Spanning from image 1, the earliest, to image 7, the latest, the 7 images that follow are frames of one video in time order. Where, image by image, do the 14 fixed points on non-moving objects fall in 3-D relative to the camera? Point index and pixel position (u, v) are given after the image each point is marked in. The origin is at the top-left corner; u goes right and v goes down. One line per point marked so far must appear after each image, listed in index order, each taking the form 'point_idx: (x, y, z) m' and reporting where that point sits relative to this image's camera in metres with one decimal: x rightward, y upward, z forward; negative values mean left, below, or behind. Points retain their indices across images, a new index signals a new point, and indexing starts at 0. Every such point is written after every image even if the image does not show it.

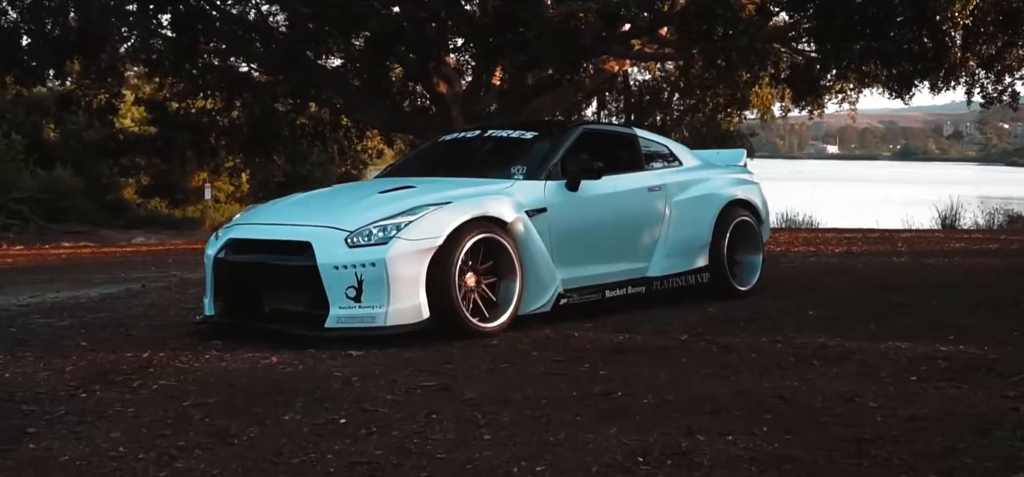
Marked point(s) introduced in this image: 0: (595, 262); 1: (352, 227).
0: (+0.6, -0.2, +7.2) m
1: (-0.9, +0.1, +6.1) m
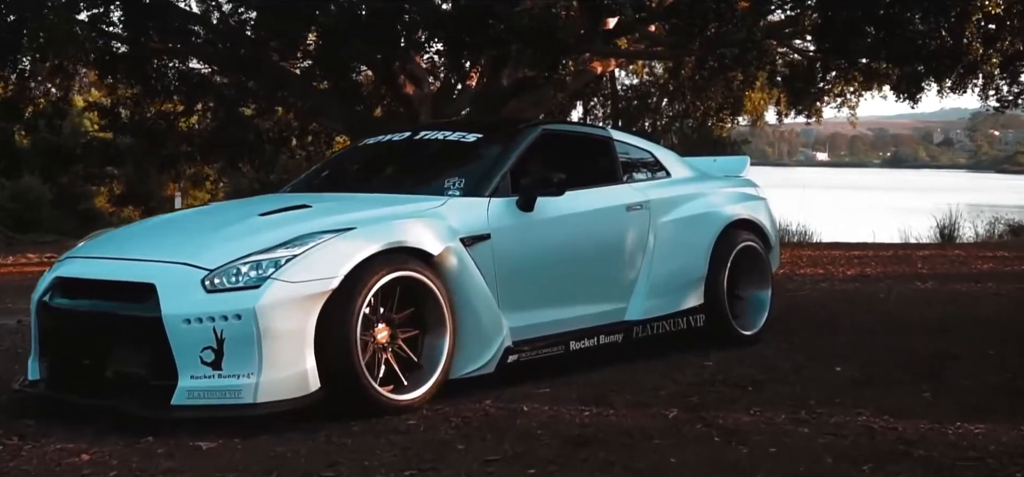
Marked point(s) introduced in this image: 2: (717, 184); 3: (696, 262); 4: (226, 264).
0: (+0.2, -0.3, +5.5) m
1: (-1.2, -0.1, +4.4) m
2: (+1.3, +0.3, +6.7) m
3: (+1.1, -0.1, +6.3) m
4: (-1.2, -0.1, +4.4) m
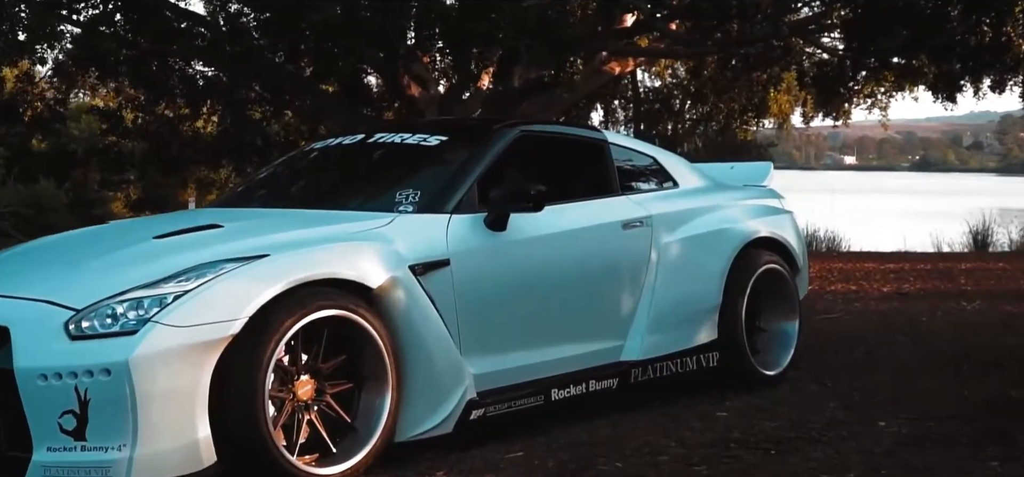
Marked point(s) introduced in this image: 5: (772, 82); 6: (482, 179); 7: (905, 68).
0: (+0.1, -0.4, +4.5) m
1: (-1.4, -0.2, +3.5) m
2: (+1.2, +0.2, +5.7) m
3: (+1.0, -0.2, +5.3) m
4: (-1.3, -0.2, +3.4) m
5: (+4.7, +2.8, +19.5) m
6: (-0.1, +0.3, +4.6) m
7: (+5.8, +2.5, +15.8) m
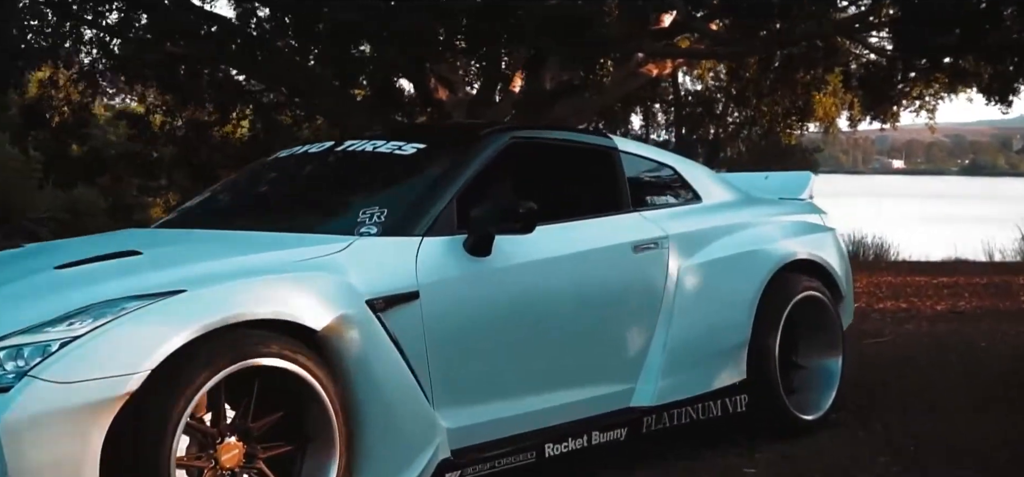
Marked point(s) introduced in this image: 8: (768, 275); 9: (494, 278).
0: (0.0, -0.5, +3.8) m
1: (-1.5, -0.3, +2.8) m
2: (+1.2, +0.1, +5.0) m
3: (+0.9, -0.3, +4.5) m
4: (-1.4, -0.3, +2.8) m
5: (+5.3, +2.7, +18.6) m
6: (-0.2, +0.2, +3.9) m
7: (+6.2, +2.4, +14.9) m
8: (+1.1, -0.2, +4.7) m
9: (-0.1, -0.1, +3.7) m
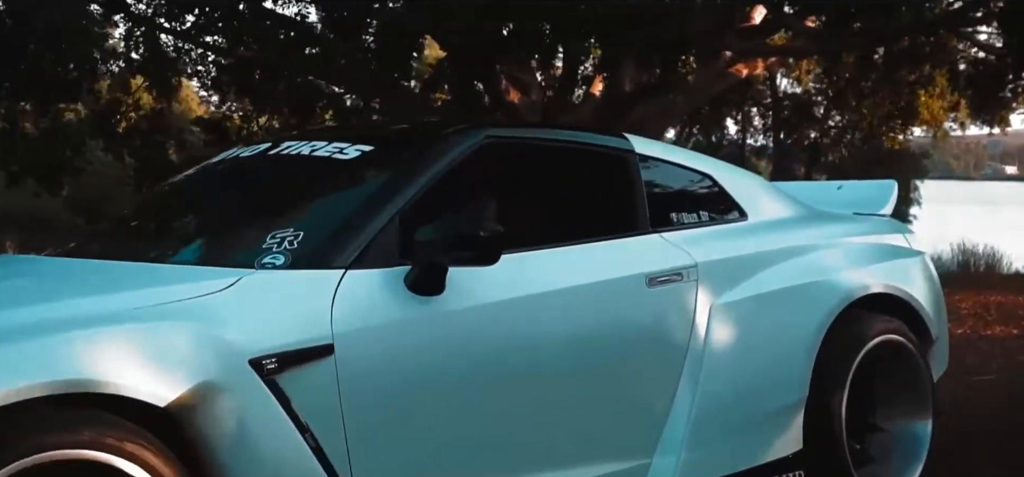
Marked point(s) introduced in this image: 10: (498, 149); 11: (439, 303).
0: (-0.1, -0.6, +2.8) m
1: (-1.7, -0.4, +2.0) m
2: (+1.2, 0.0, +3.9) m
3: (+0.9, -0.4, +3.5) m
4: (-1.6, -0.4, +2.0) m
5: (+6.5, +2.5, +17.2) m
6: (-0.3, +0.1, +3.0) m
7: (+7.1, +2.2, +13.4) m
8: (+1.1, -0.3, +3.7) m
9: (-0.2, -0.2, +2.8) m
10: (0.0, +0.3, +3.3) m
11: (-0.2, -0.2, +2.8) m
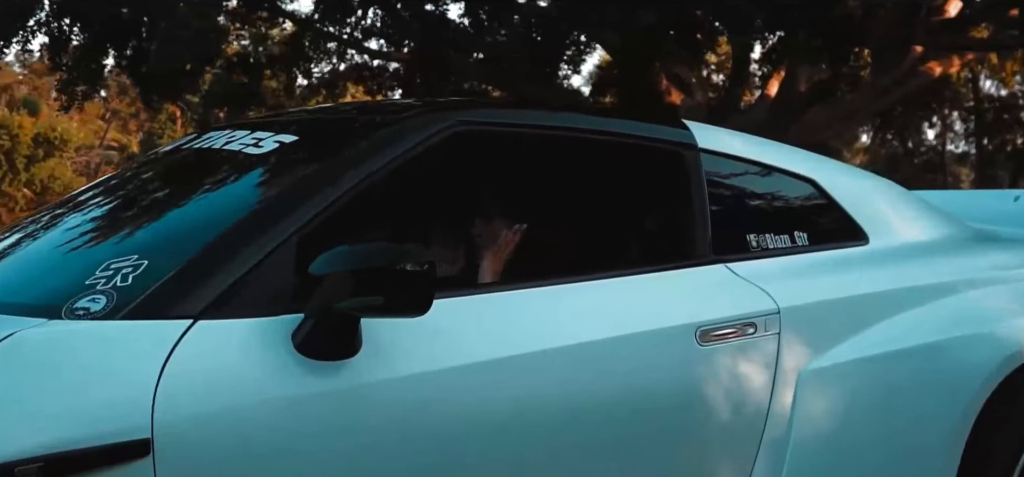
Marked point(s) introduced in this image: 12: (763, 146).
0: (-0.2, -0.7, +1.9) m
1: (-1.9, -0.4, +1.3) m
2: (+1.3, -0.1, +2.7) m
3: (+0.9, -0.5, +2.4) m
4: (-1.8, -0.4, +1.3) m
5: (+8.8, +2.2, +14.9) m
6: (-0.3, 0.0, +2.0) m
7: (+8.7, +2.0, +11.0) m
8: (+1.1, -0.3, +2.5) m
9: (-0.3, -0.3, +1.8) m
10: (0.0, +0.2, +2.3) m
11: (-0.3, -0.2, +1.8) m
12: (+0.6, +0.2, +2.7) m
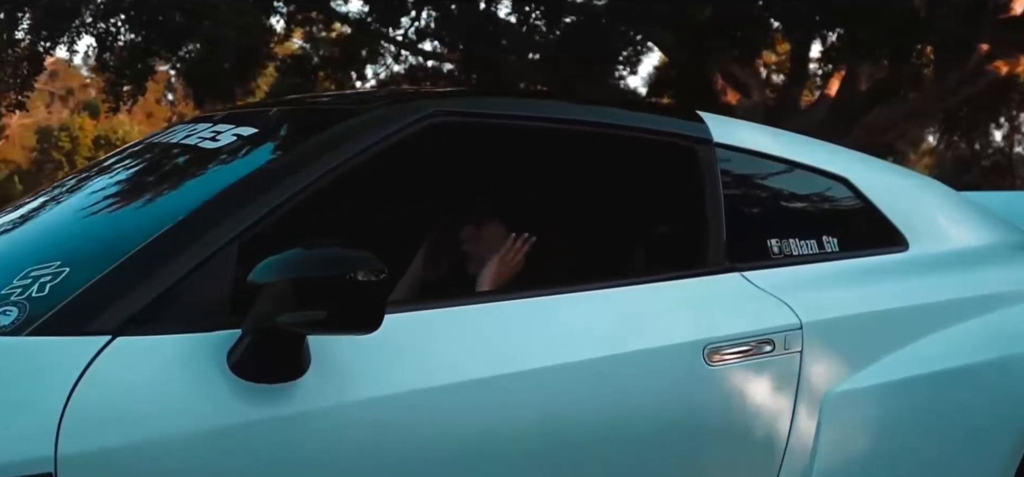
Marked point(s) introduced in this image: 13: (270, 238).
0: (-0.2, -0.7, +1.6) m
1: (-1.9, -0.4, +1.2) m
2: (+1.3, -0.1, +2.4) m
3: (+0.9, -0.5, +2.1) m
4: (-1.9, -0.4, +1.2) m
5: (+9.5, +2.2, +14.2) m
6: (-0.4, 0.0, +1.8) m
7: (+9.2, +1.9, +10.3) m
8: (+1.1, -0.4, +2.2) m
9: (-0.3, -0.3, +1.6) m
10: (-0.1, +0.2, +2.1) m
11: (-0.3, -0.2, +1.6) m
12: (+0.6, +0.2, +2.4) m
13: (-0.4, 0.0, +1.8) m
